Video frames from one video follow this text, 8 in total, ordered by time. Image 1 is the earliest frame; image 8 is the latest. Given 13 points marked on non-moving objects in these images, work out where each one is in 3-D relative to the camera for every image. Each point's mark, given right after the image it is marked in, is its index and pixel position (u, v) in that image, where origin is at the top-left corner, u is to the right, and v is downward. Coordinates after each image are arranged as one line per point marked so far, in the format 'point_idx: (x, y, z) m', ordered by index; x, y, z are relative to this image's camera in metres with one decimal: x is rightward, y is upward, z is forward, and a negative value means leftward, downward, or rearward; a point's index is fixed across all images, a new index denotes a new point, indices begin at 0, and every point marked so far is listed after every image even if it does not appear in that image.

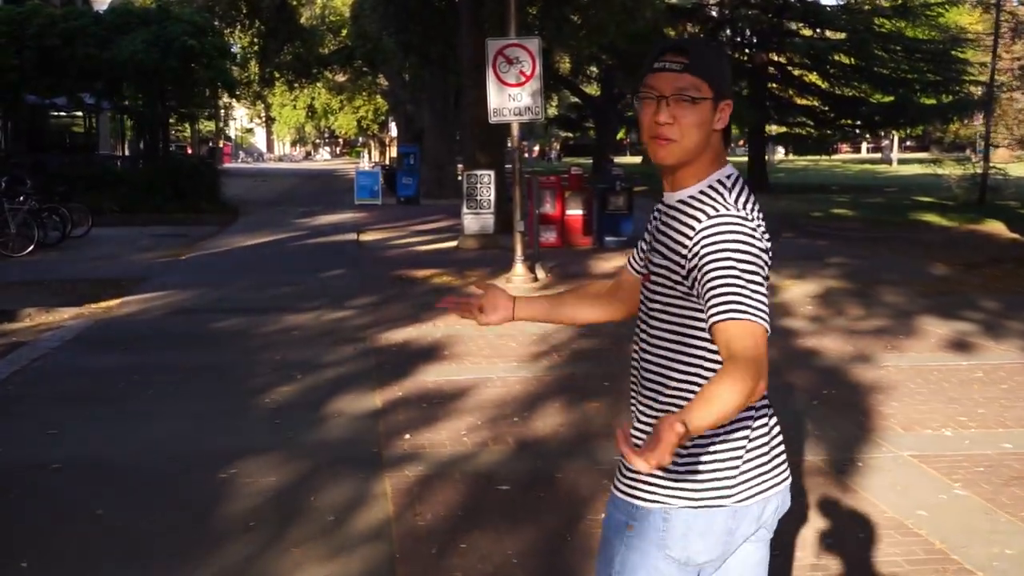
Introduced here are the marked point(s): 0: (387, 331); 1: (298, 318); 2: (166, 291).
0: (-1.2, -0.4, +10.8) m
1: (-2.2, -0.3, +12.1) m
2: (-4.2, 0.0, +14.2) m
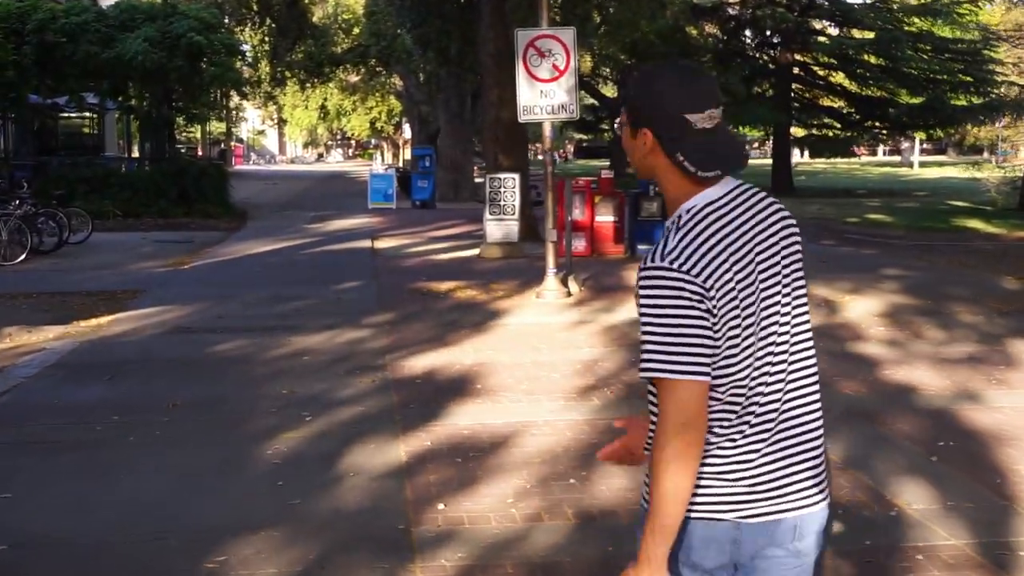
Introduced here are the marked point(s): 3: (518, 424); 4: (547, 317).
0: (-0.9, -0.6, +9.5) m
1: (-1.9, -0.5, +10.8) m
2: (-3.9, -0.2, +12.9) m
3: (0.0, -0.8, +7.0) m
4: (+0.4, -0.3, +12.0) m
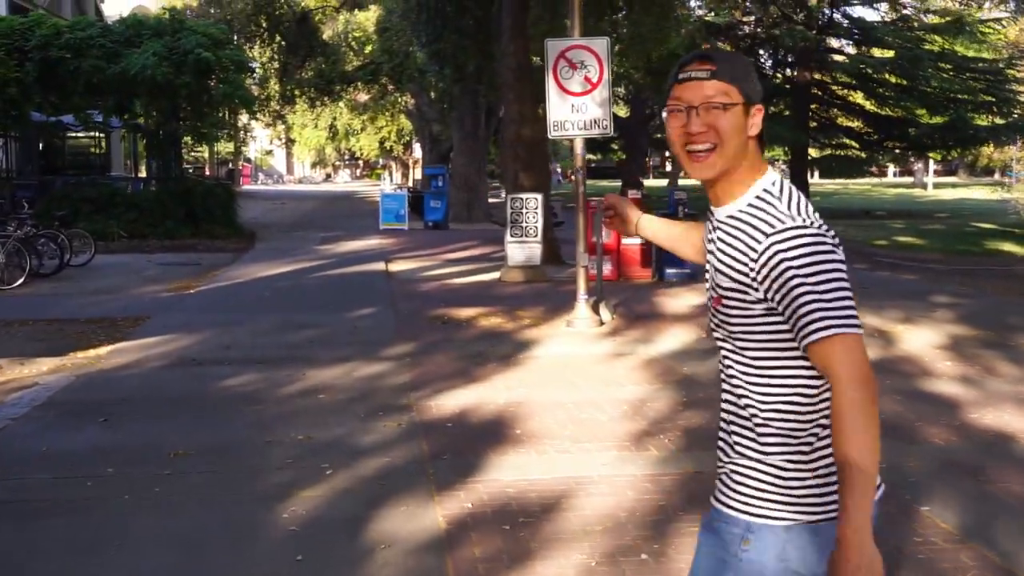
0: (-0.6, -0.8, +8.6) m
1: (-1.6, -0.7, +9.9) m
2: (-3.6, -0.5, +12.0) m
3: (+0.3, -1.0, +6.1) m
4: (+0.7, -0.6, +11.1) m
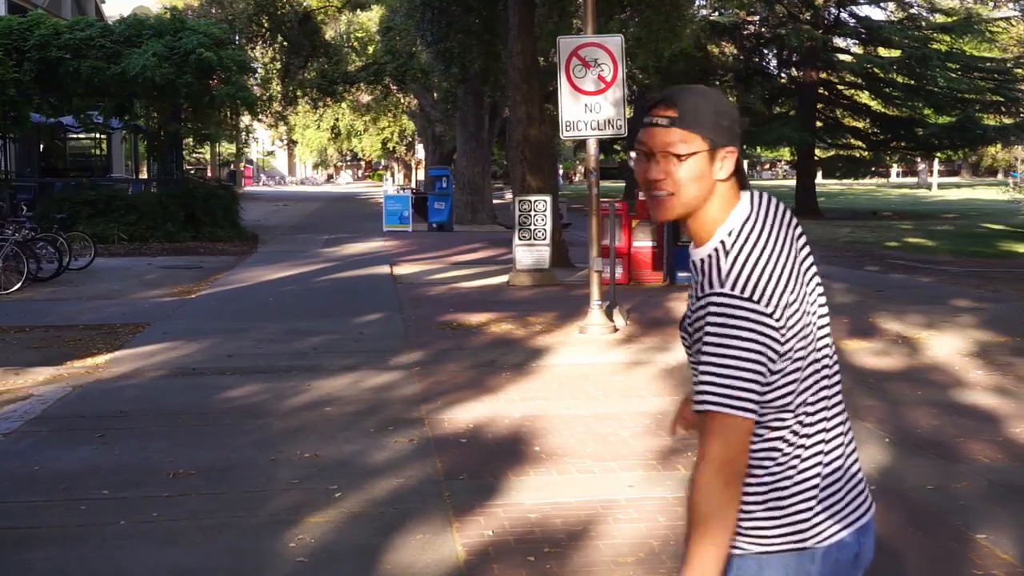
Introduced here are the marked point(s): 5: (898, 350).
0: (-0.5, -0.9, +8.2) m
1: (-1.5, -0.8, +9.5) m
2: (-3.5, -0.6, +11.7) m
3: (+0.4, -1.1, +5.7) m
4: (+0.8, -0.6, +10.7) m
5: (+3.7, -0.6, +11.1) m
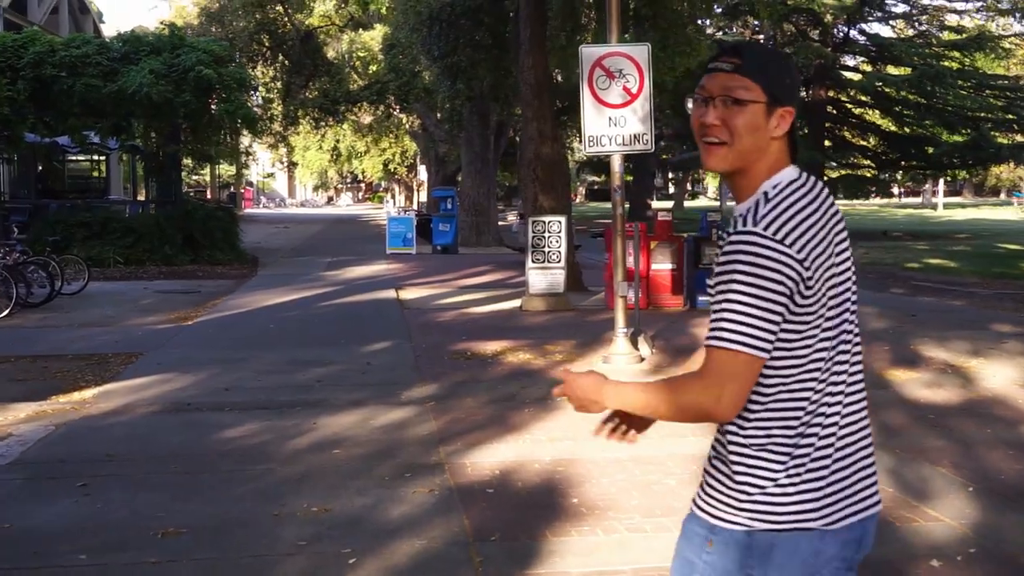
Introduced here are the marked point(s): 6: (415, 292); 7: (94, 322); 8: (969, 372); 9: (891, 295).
0: (-0.3, -1.1, +7.4) m
1: (-1.3, -1.0, +8.7) m
2: (-3.3, -0.8, +10.8) m
3: (+0.6, -1.2, +4.9) m
4: (+1.0, -0.9, +9.9) m
5: (+3.9, -0.8, +10.2) m
6: (-1.6, -0.1, +19.4) m
7: (-5.6, -0.5, +15.4) m
8: (+4.2, -0.8, +10.7) m
9: (+6.1, -0.1, +18.6) m
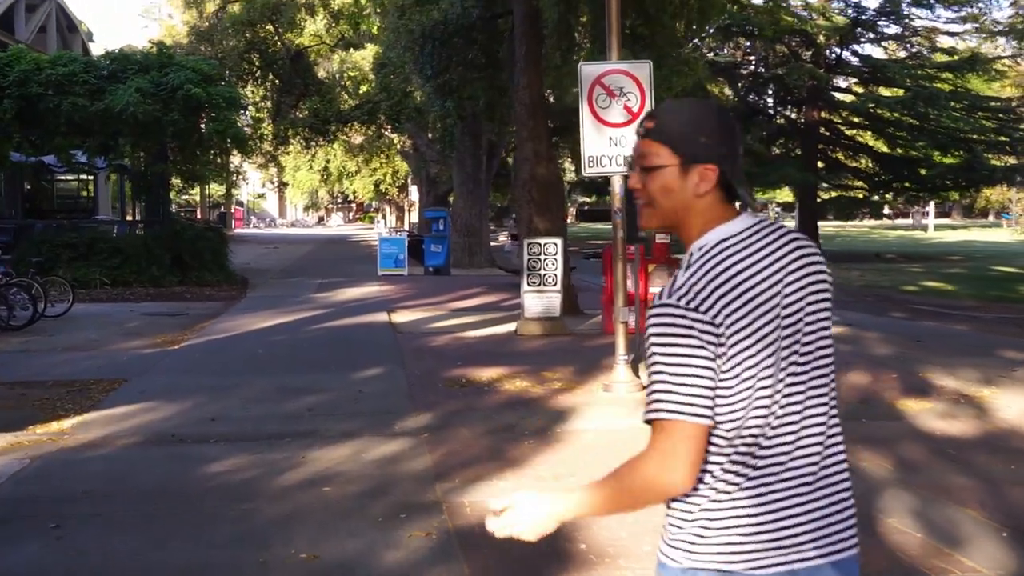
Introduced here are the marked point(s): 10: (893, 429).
0: (-0.3, -1.3, +7.0) m
1: (-1.3, -1.2, +8.3) m
2: (-3.3, -1.0, +10.4) m
3: (+0.6, -1.3, +4.5) m
4: (+0.9, -1.1, +9.5) m
5: (+3.9, -1.1, +9.9) m
6: (-1.7, -0.4, +19.0) m
7: (-5.6, -0.8, +15.0) m
8: (+4.2, -1.0, +10.3) m
9: (+6.0, -0.5, +18.3) m
10: (+3.0, -1.1, +9.1) m
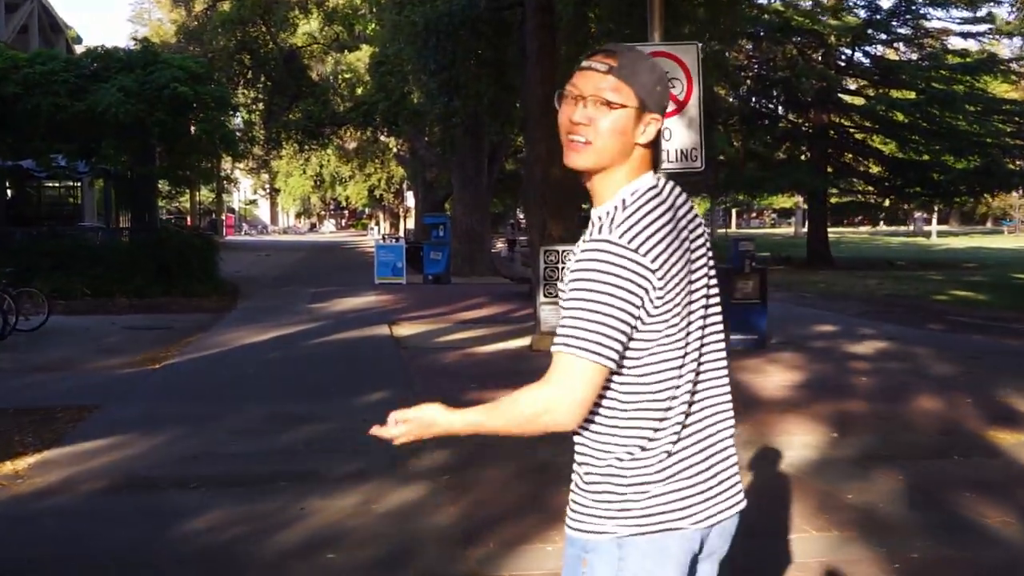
0: (0.0, -1.3, +5.6) m
1: (-1.1, -1.3, +6.9) m
2: (-3.1, -1.2, +9.0) m
3: (+0.9, -1.4, +3.1) m
4: (+1.2, -1.2, +8.1) m
5: (+4.1, -1.2, +8.5) m
6: (-1.6, -0.6, +17.6) m
7: (-5.4, -0.9, +13.6) m
8: (+4.4, -1.1, +9.0) m
9: (+6.2, -0.6, +17.0) m
10: (+3.2, -1.2, +7.7) m
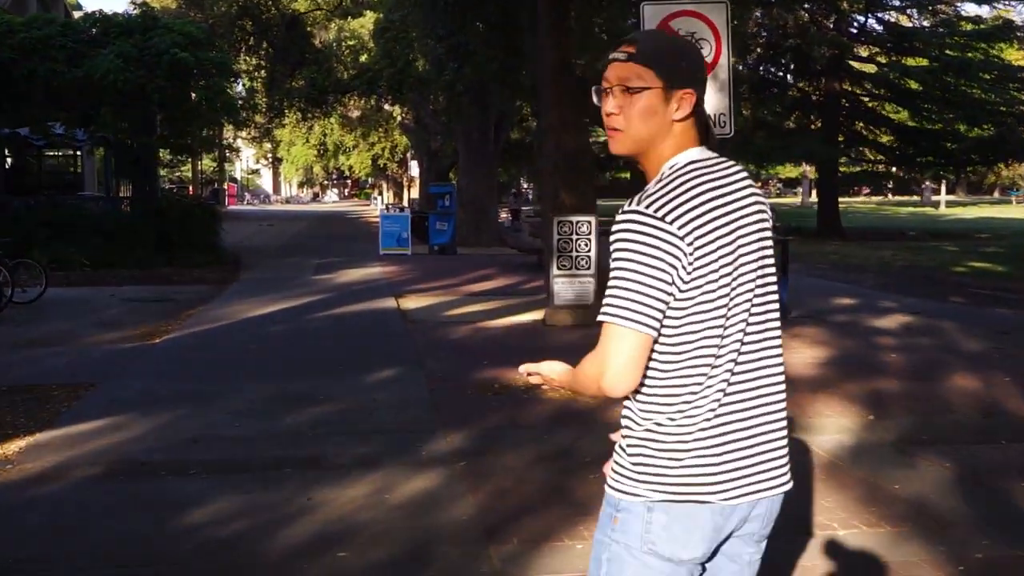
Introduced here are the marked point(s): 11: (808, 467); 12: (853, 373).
0: (+0.1, -1.2, +5.1) m
1: (-1.0, -1.2, +6.4) m
2: (-3.0, -1.0, +8.5) m
3: (+1.0, -1.4, +2.6) m
4: (+1.3, -1.0, +7.6) m
5: (+4.2, -1.0, +8.0) m
6: (-1.4, -0.2, +17.1) m
7: (-5.3, -0.6, +13.1) m
8: (+4.6, -0.9, +8.5) m
9: (+6.4, -0.2, +16.5) m
10: (+3.4, -1.0, +7.2) m
11: (+1.7, -1.1, +6.8) m
12: (+3.1, -0.8, +10.4) m
